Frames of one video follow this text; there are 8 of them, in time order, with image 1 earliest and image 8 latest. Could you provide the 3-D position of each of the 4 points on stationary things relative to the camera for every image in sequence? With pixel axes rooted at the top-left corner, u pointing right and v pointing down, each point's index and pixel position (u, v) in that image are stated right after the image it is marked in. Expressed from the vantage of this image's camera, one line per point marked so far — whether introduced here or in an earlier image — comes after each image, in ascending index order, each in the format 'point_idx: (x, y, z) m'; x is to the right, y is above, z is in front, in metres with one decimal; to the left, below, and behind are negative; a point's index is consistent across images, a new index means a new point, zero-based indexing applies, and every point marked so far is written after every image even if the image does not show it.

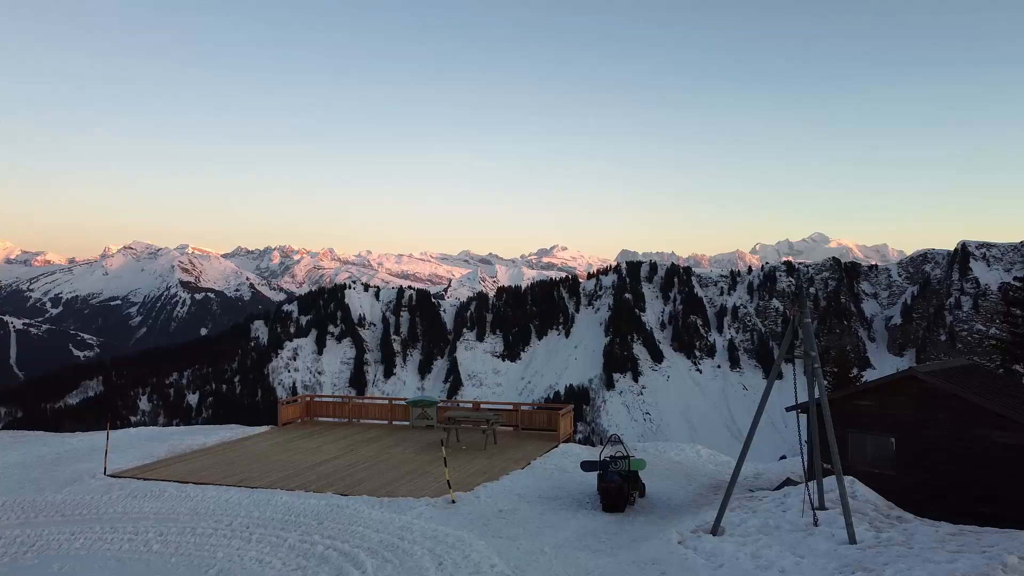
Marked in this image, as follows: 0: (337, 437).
0: (-5.2, -4.4, +17.2) m
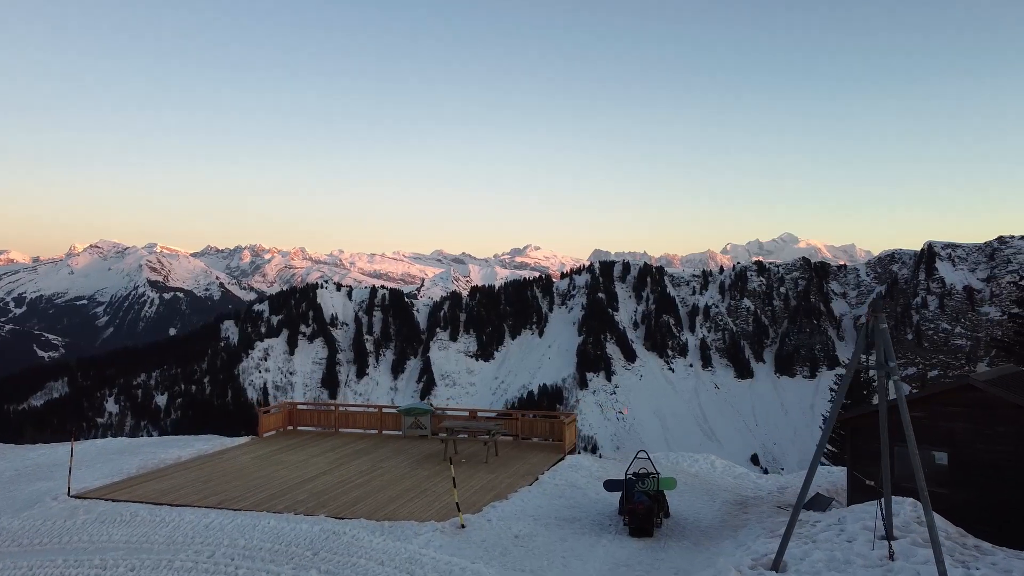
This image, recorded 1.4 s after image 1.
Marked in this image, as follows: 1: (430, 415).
0: (-5.2, -4.5, +16.2) m
1: (-2.4, -3.8, +17.5) m
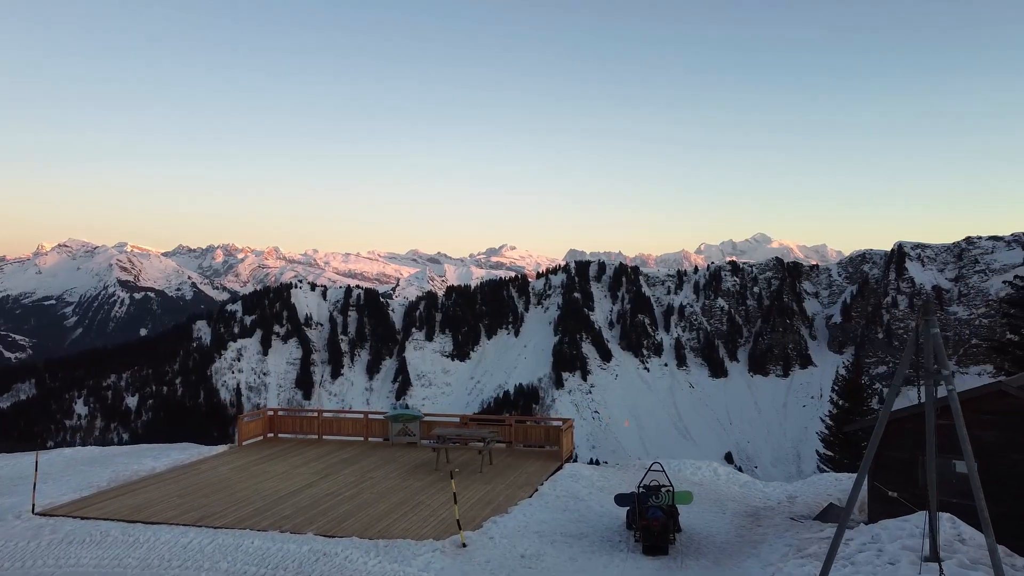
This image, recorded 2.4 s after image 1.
0: (-5.4, -4.5, +15.5) m
1: (-2.7, -3.9, +16.9) m
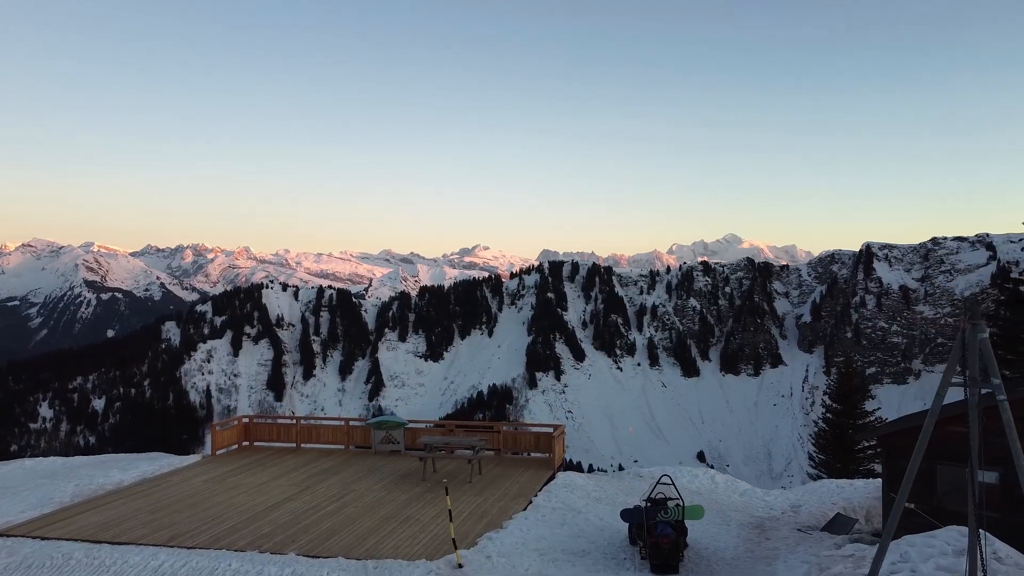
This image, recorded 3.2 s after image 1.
0: (-5.7, -4.6, +14.8) m
1: (-3.0, -3.9, +16.3) m
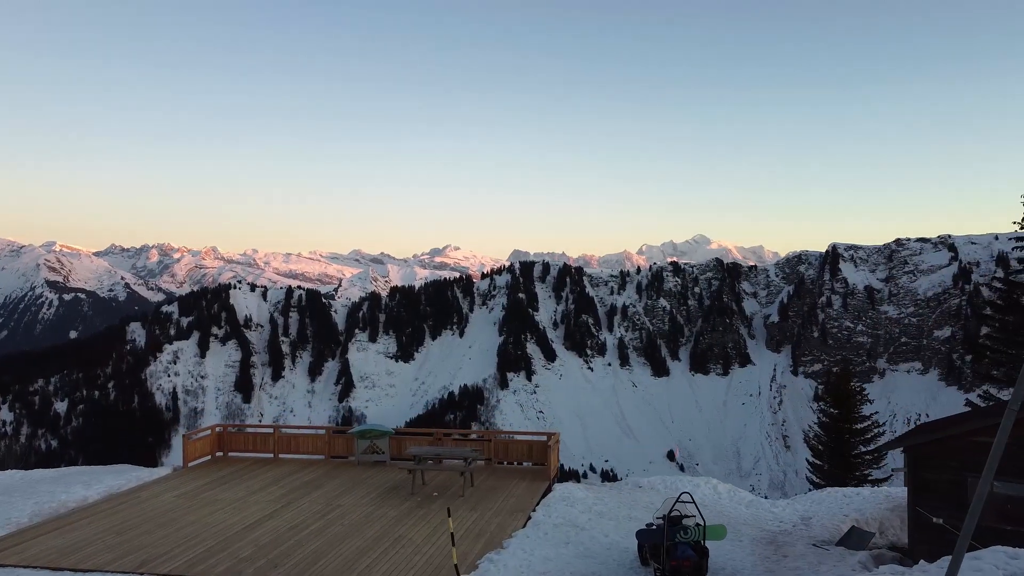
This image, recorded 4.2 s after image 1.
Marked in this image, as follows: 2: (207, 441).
0: (-5.9, -4.7, +14.0) m
1: (-3.3, -4.0, +15.6) m
2: (-8.6, -4.3, +16.6) m
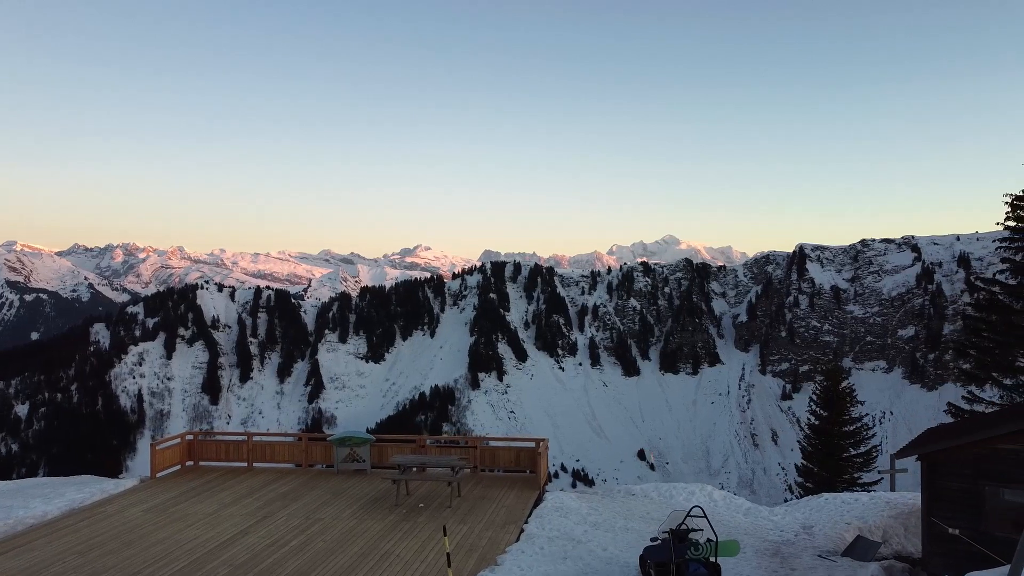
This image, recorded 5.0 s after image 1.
0: (-6.2, -4.7, +13.3) m
1: (-3.7, -4.1, +15.0) m
2: (-9.0, -4.4, +15.8) m
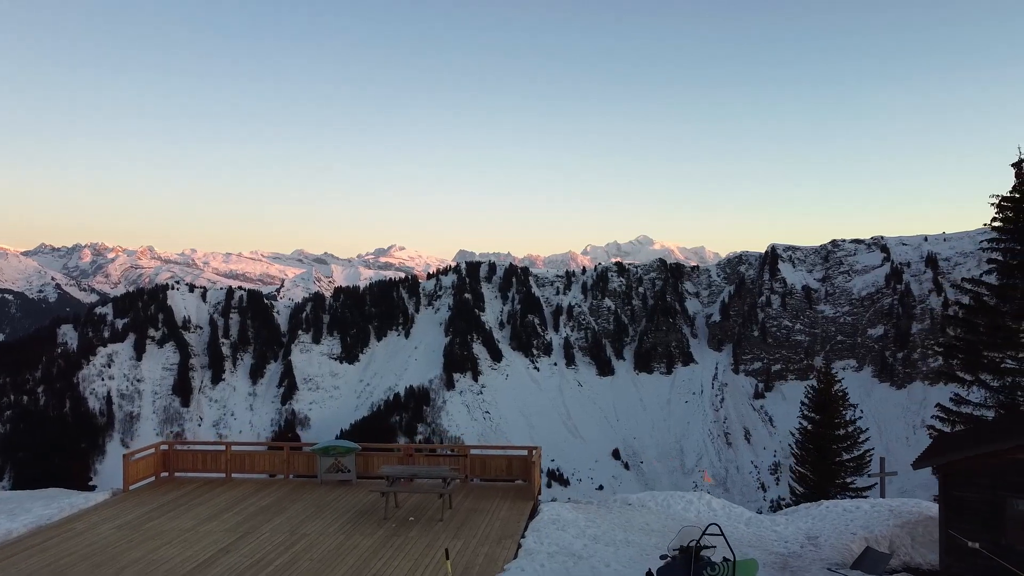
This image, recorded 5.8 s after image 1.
0: (-6.4, -4.8, +12.7) m
1: (-3.9, -4.2, +14.5) m
2: (-9.3, -4.5, +15.1) m
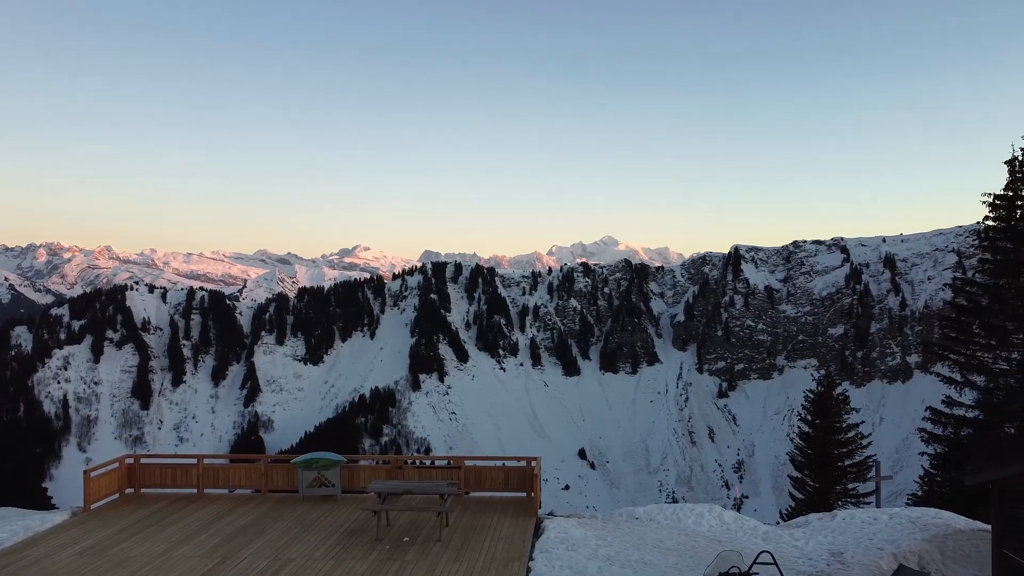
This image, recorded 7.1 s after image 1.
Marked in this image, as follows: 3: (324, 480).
0: (-6.4, -4.9, +11.7) m
1: (-4.1, -4.2, +13.7) m
2: (-9.4, -4.6, +14.0) m
3: (-4.4, -4.5, +13.6) m
